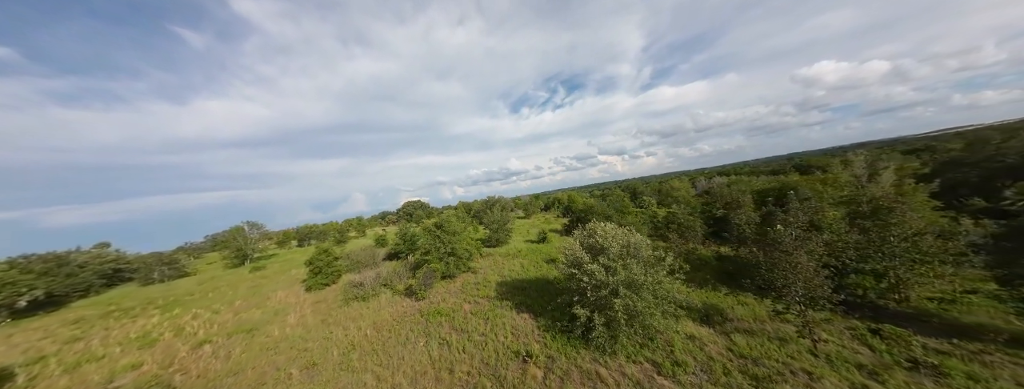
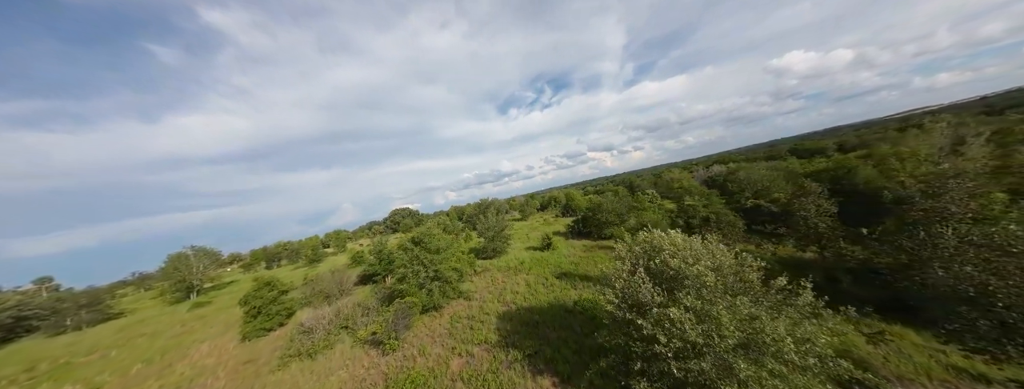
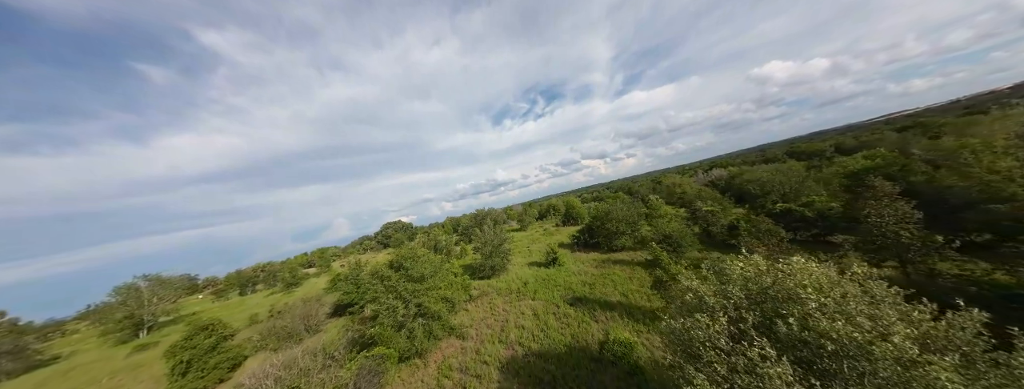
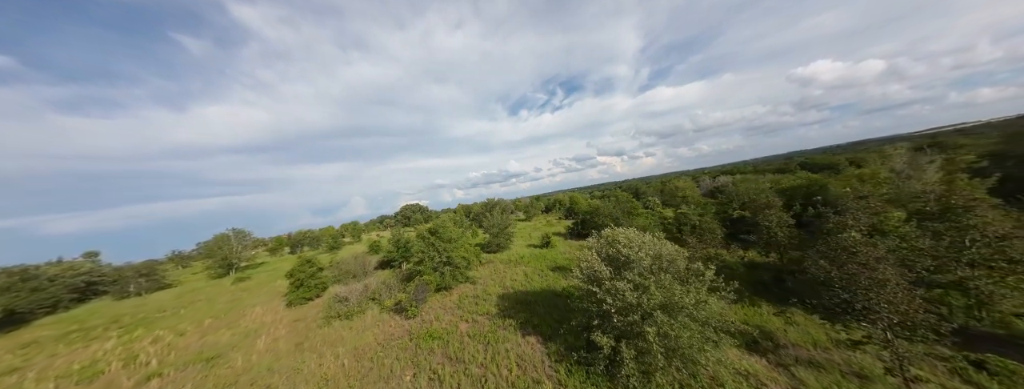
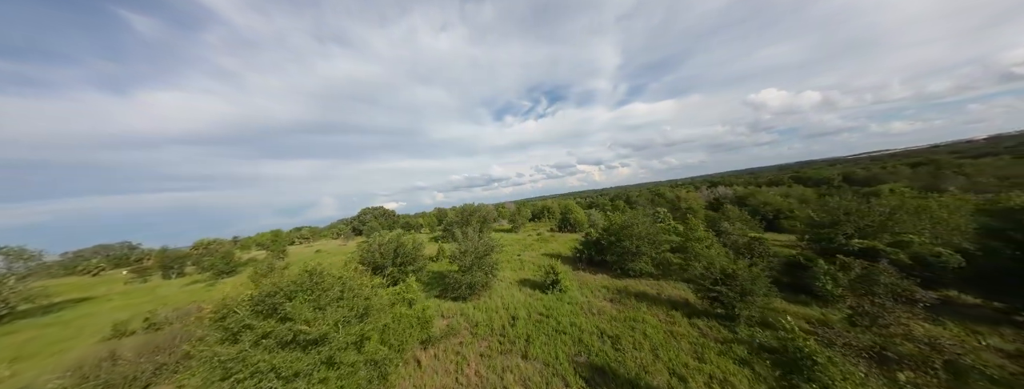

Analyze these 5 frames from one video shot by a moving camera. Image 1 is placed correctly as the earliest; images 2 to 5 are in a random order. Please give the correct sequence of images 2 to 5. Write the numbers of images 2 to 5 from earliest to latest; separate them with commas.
4, 2, 3, 5
